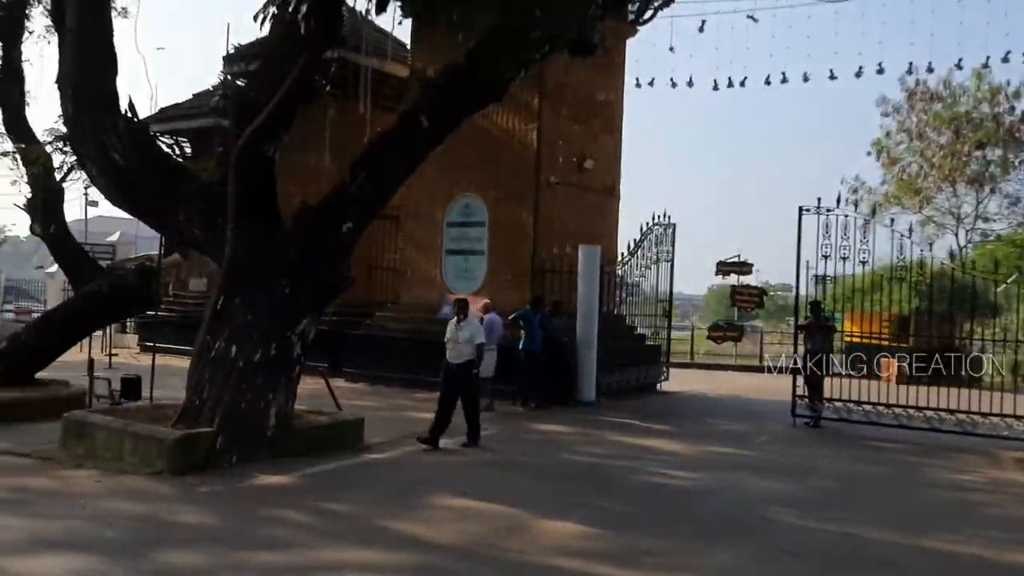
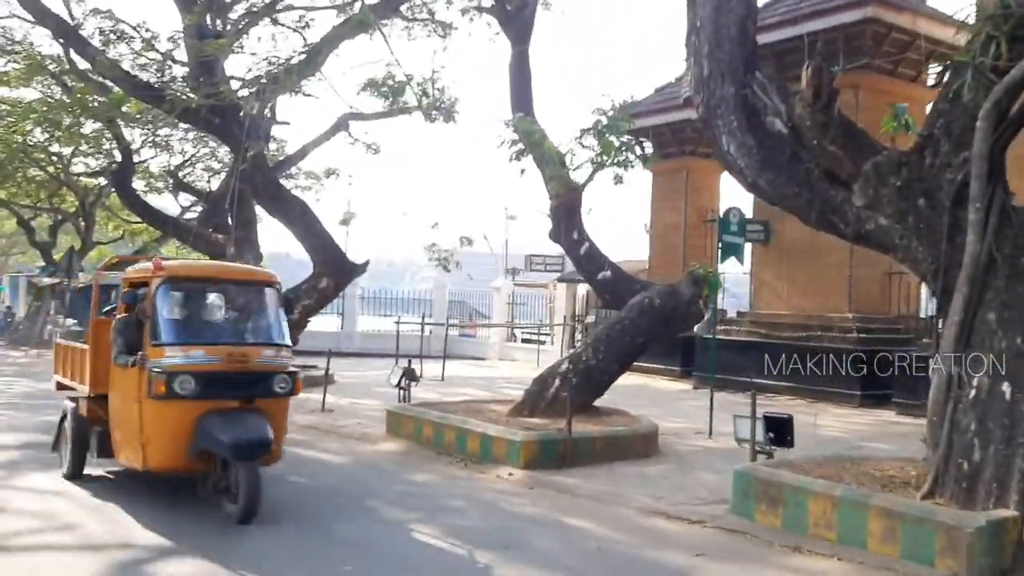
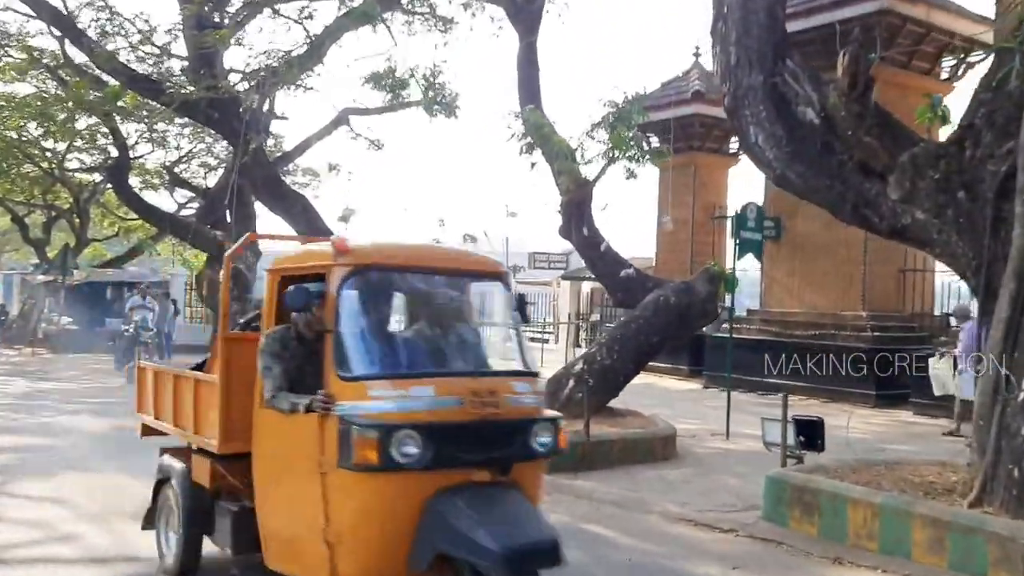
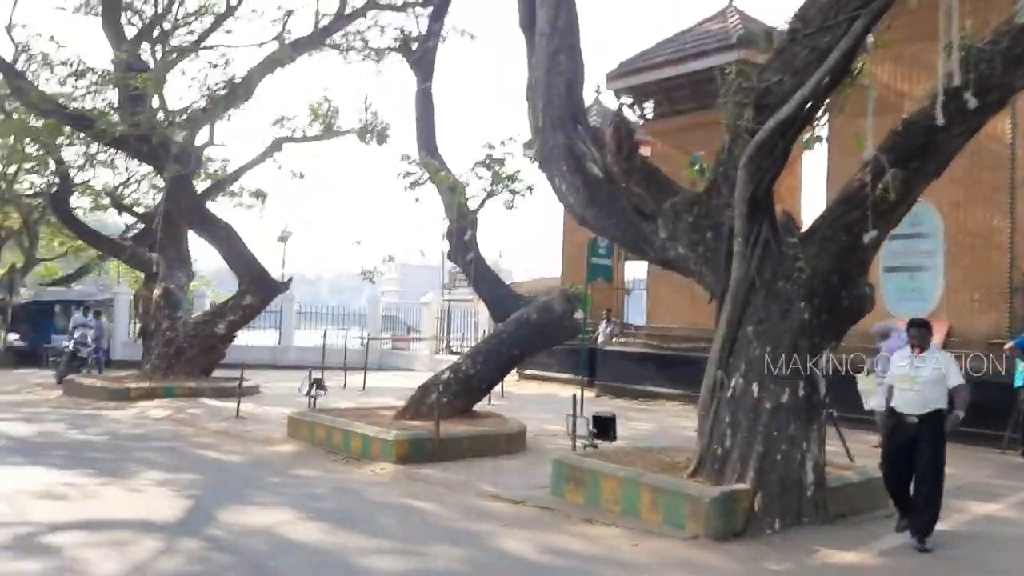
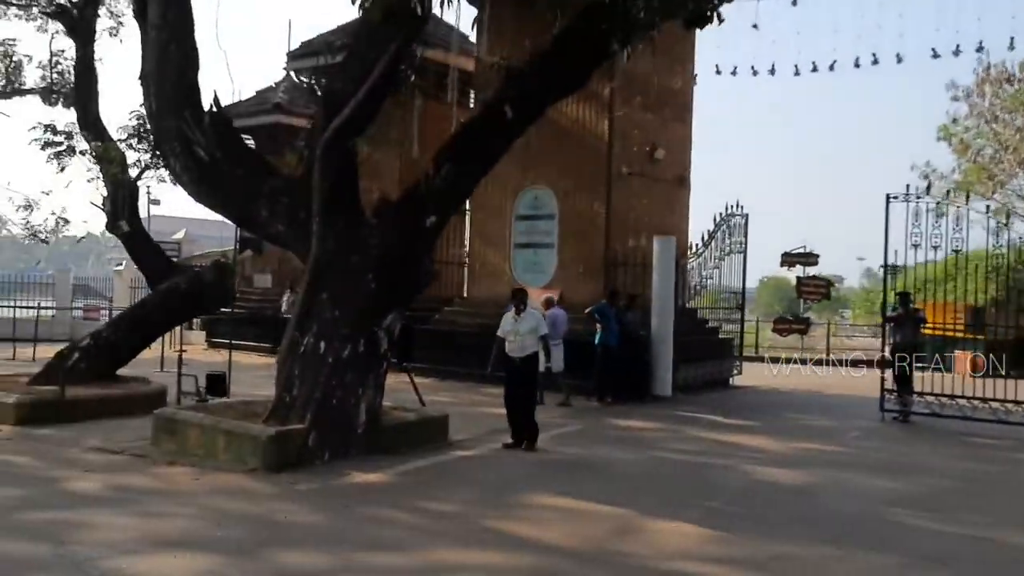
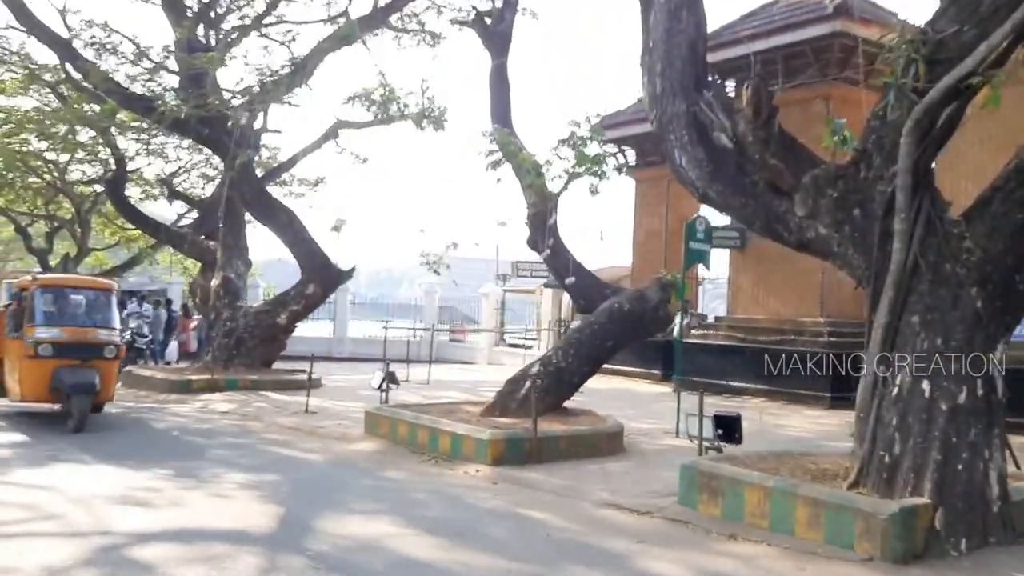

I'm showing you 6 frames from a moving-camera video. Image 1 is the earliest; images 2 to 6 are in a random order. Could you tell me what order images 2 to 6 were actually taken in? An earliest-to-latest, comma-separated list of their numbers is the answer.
5, 4, 6, 2, 3
